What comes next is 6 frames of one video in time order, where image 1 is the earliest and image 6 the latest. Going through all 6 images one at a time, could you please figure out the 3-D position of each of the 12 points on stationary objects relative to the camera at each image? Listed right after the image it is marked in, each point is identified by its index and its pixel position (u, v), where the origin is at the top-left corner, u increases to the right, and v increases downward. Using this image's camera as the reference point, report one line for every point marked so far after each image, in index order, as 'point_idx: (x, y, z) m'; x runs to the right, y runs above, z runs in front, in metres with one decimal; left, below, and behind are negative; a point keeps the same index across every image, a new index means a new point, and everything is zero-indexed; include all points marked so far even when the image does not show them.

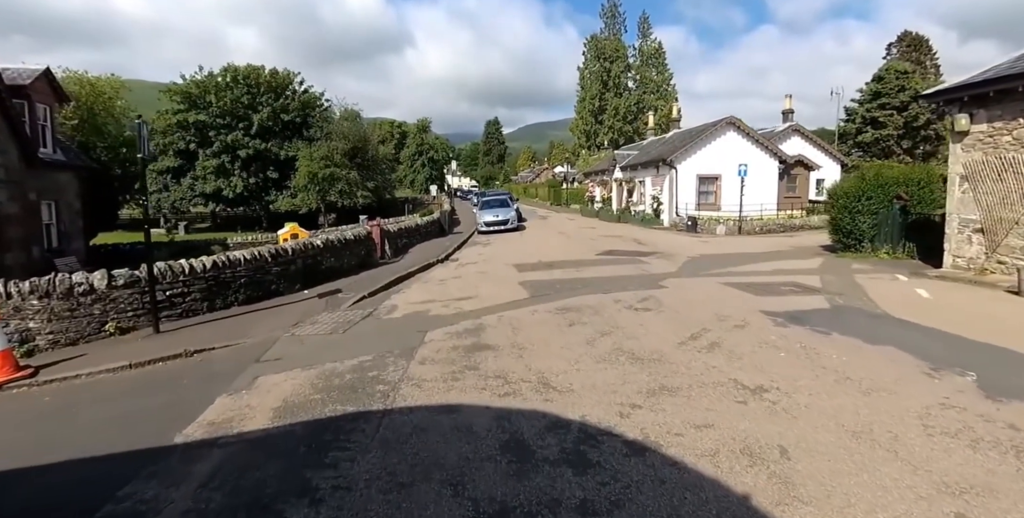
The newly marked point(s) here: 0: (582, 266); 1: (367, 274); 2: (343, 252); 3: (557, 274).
0: (+1.7, -0.2, +13.4) m
1: (-3.7, -0.4, +13.6) m
2: (-4.3, +0.2, +13.7) m
3: (+1.0, -0.3, +12.4) m
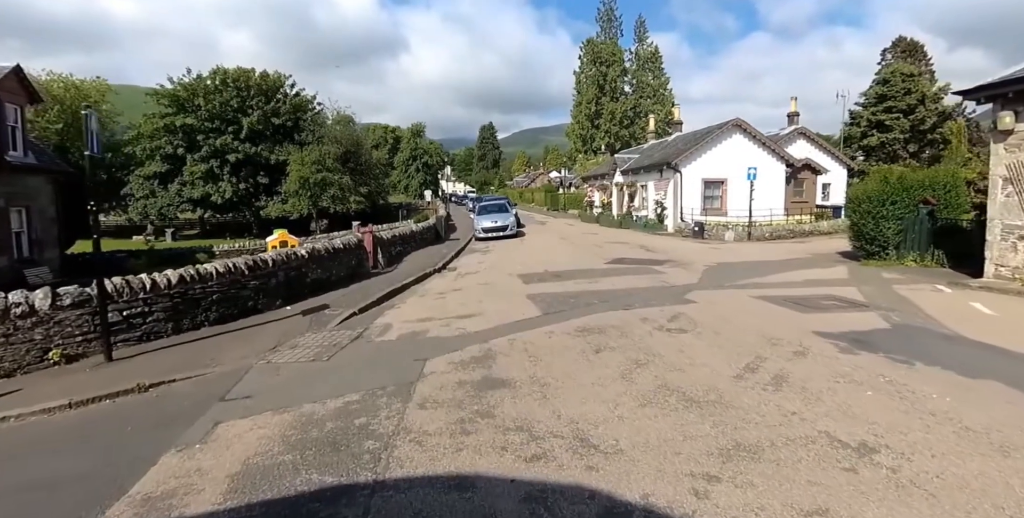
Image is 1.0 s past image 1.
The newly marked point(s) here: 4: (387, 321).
0: (+1.8, -0.4, +12.3) m
1: (-3.6, -0.6, +12.4) m
2: (-4.2, -0.1, +12.4) m
3: (+1.2, -0.6, +11.2) m
4: (-2.1, -1.1, +9.1) m
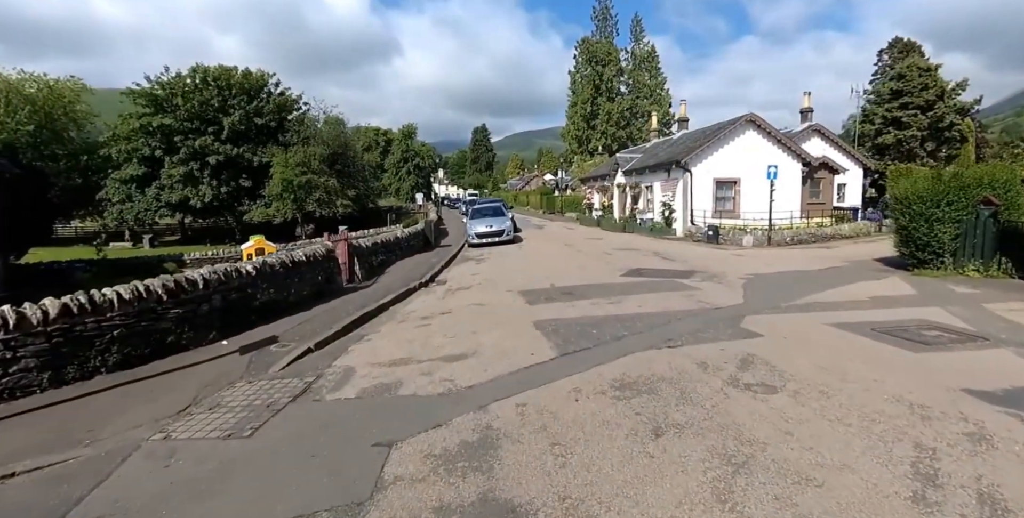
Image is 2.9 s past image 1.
0: (+1.9, -0.7, +10.0) m
1: (-3.5, -0.9, +10.0) m
2: (-4.2, -0.4, +10.1) m
3: (+1.2, -0.8, +9.0) m
4: (-2.0, -1.3, +6.7) m
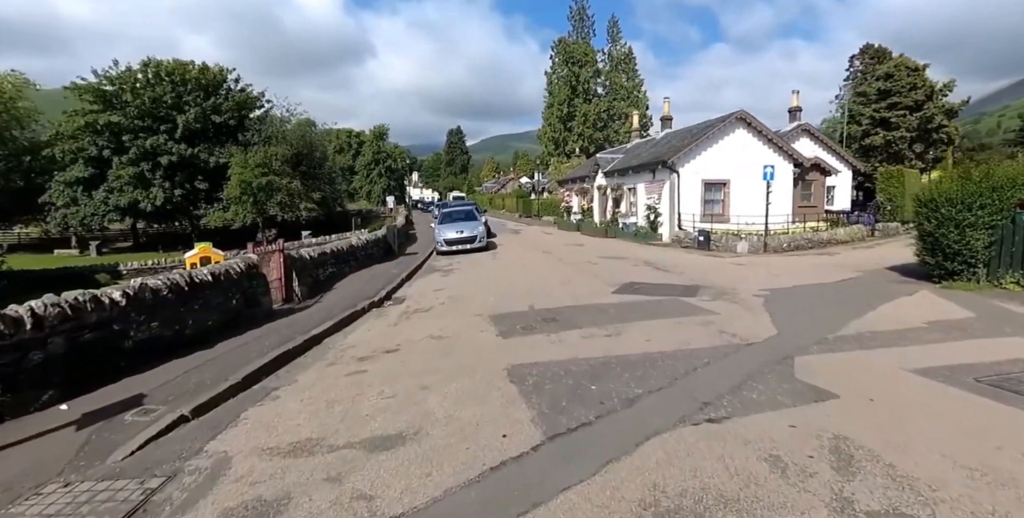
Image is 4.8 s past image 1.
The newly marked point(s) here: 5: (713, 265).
0: (+1.4, -0.9, +7.9) m
1: (-4.0, -1.2, +7.7) m
2: (-4.6, -0.7, +7.7) m
3: (+0.8, -1.1, +6.8) m
4: (-2.4, -1.6, +4.4) m
5: (+6.0, -0.2, +16.0) m
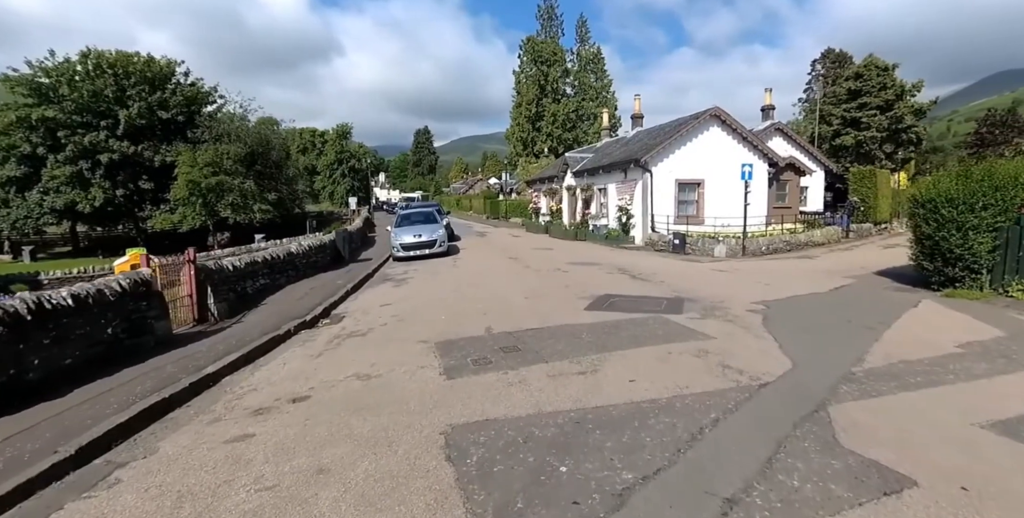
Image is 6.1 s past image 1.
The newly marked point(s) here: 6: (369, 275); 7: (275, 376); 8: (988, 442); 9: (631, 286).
0: (+0.8, -1.1, +6.3) m
1: (-4.6, -1.4, +5.8) m
2: (-5.2, -0.9, +5.8) m
3: (+0.3, -1.3, +5.2) m
4: (-2.7, -1.8, +2.7) m
5: (+5.0, -0.3, +14.7) m
6: (-4.0, -0.5, +15.1) m
7: (-2.8, -1.4, +6.4) m
8: (+3.5, -1.3, +4.0) m
9: (+2.5, -0.6, +11.5) m
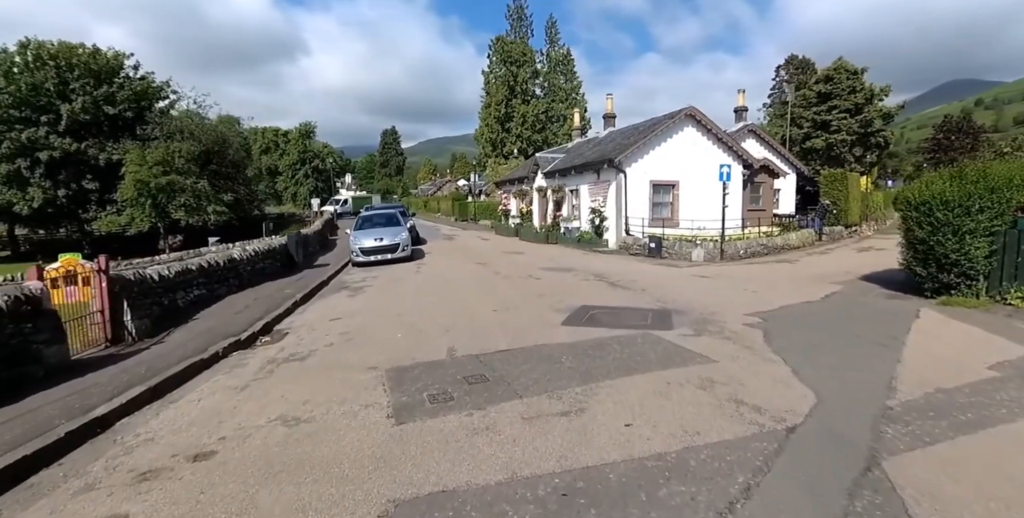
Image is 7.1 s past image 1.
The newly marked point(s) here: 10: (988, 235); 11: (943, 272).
0: (+0.5, -1.2, +5.2) m
1: (-4.9, -1.5, +4.5) m
2: (-5.5, -1.0, +4.4) m
3: (0.0, -1.4, +4.1) m
4: (-2.9, -1.9, +1.4) m
5: (+4.2, -0.5, +13.8) m
6: (-4.8, -0.6, +13.8) m
7: (-3.1, -1.5, +5.1) m
8: (+3.3, -1.4, +3.0) m
9: (+1.9, -0.7, +10.6) m
10: (+9.3, +0.5, +10.5) m
11: (+8.8, -0.3, +11.0) m
